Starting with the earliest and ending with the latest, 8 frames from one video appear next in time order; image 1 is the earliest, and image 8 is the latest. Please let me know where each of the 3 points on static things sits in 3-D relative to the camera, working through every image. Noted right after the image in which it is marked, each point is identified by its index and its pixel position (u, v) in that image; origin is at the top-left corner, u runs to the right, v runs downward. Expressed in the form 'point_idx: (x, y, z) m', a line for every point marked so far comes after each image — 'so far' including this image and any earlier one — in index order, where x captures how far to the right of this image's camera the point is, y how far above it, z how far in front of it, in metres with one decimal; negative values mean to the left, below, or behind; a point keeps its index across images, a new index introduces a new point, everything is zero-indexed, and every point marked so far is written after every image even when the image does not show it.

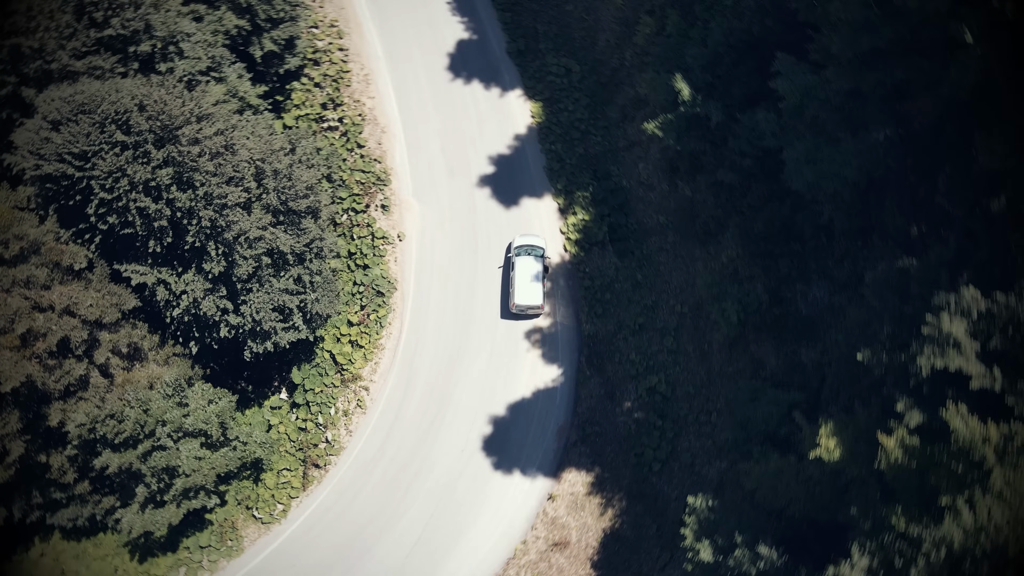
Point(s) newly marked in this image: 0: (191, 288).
0: (-8.4, 0.0, +19.8) m
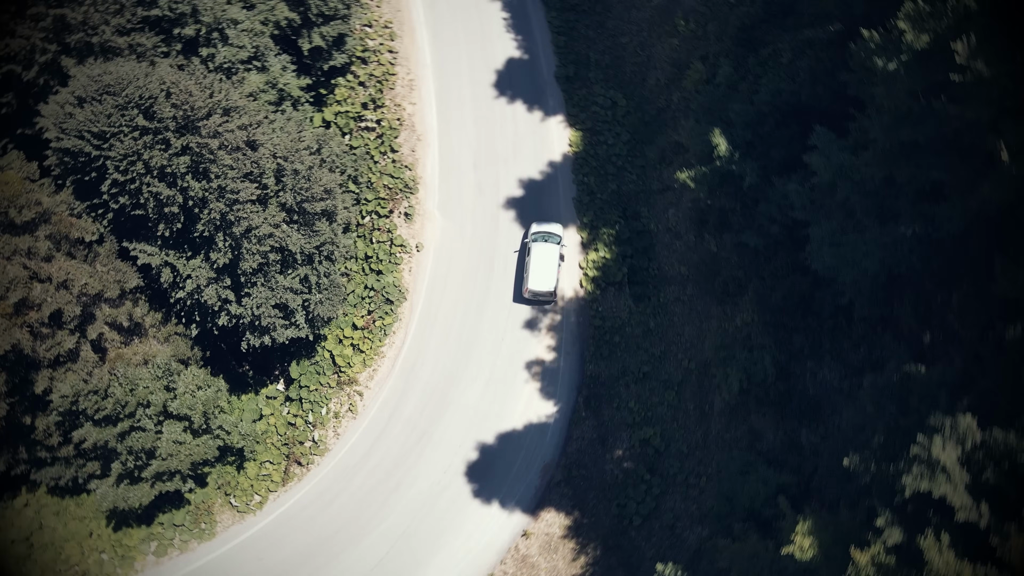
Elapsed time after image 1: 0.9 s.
0: (-8.3, +0.4, +19.9) m
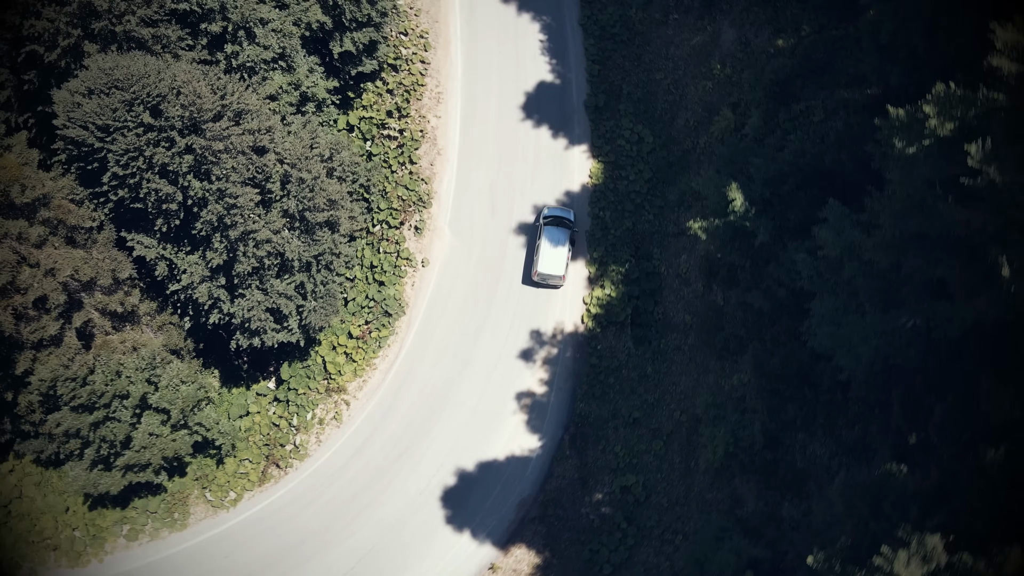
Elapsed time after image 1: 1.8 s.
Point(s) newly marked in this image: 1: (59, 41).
0: (-8.5, +0.5, +19.9) m
1: (-11.4, +6.2, +19.0) m
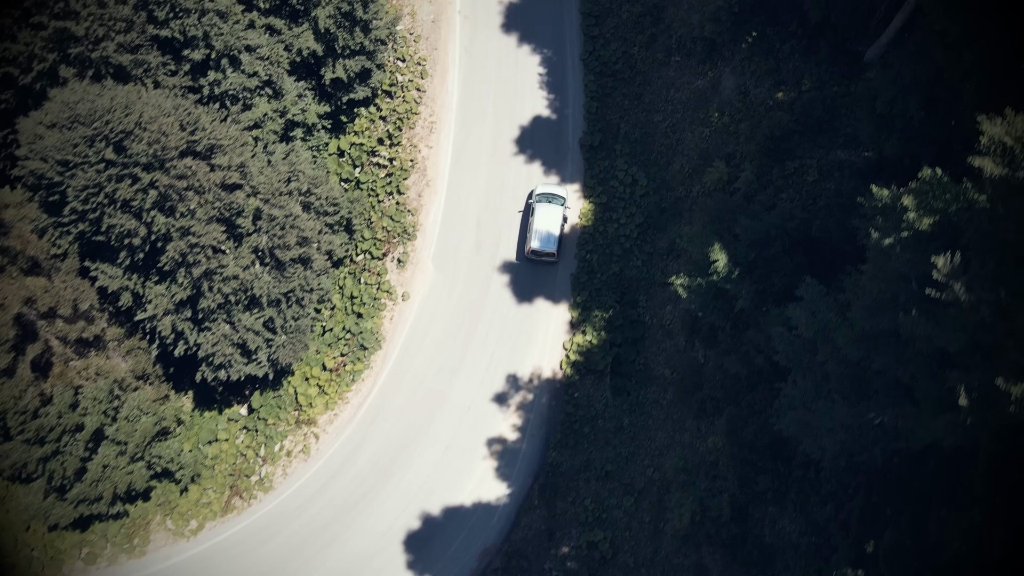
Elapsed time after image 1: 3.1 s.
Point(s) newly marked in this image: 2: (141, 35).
0: (-9.2, -0.4, +19.6) m
1: (-11.8, +5.5, +18.7) m
2: (-9.7, +6.6, +19.6) m
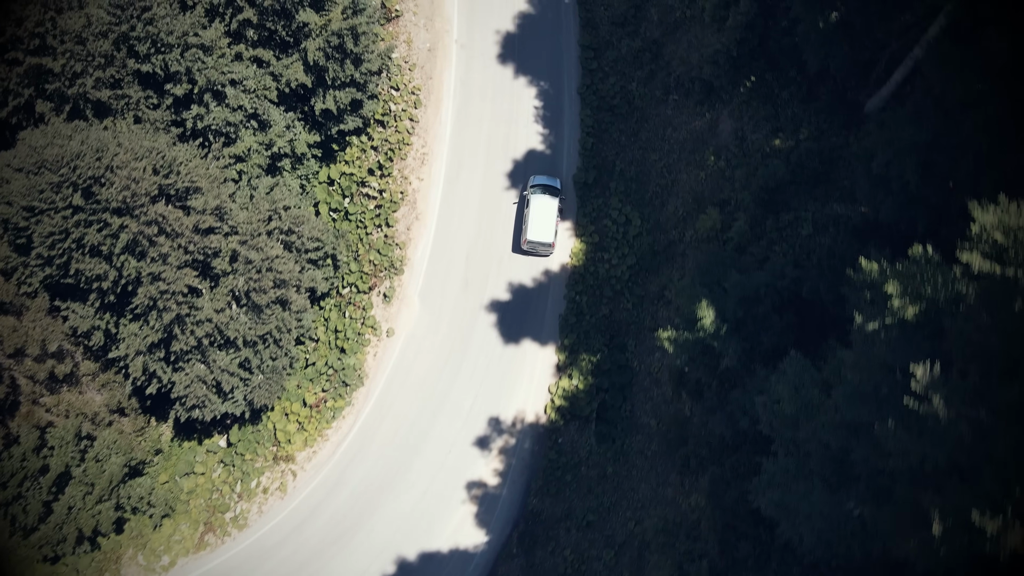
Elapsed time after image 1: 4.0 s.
0: (-9.7, -1.4, +19.2) m
1: (-12.2, +4.6, +18.4) m
2: (-10.0, +5.6, +19.2) m
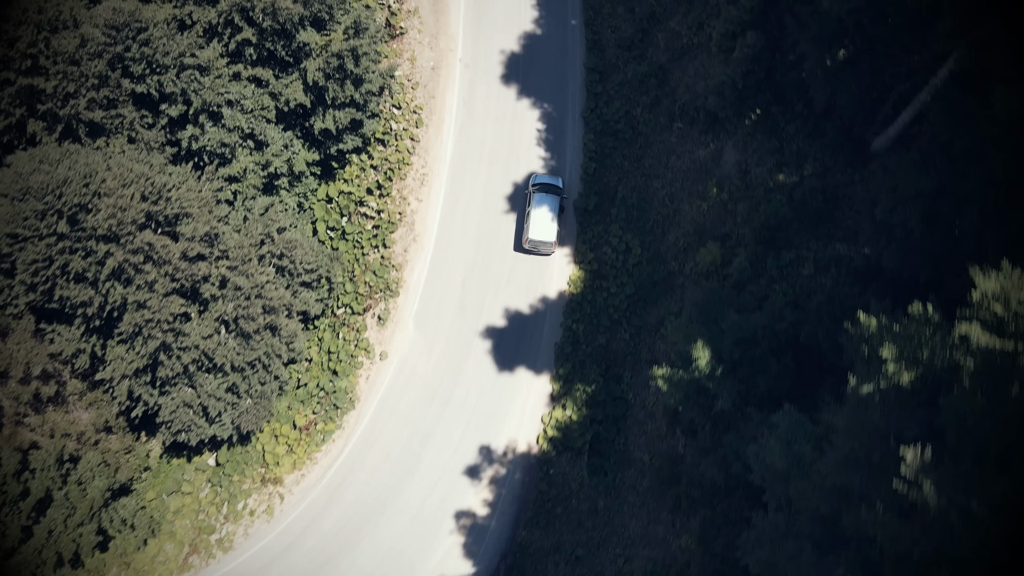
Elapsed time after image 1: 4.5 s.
0: (-10.0, -2.0, +18.9) m
1: (-12.3, +4.1, +18.2) m
2: (-10.0, +5.0, +19.0) m
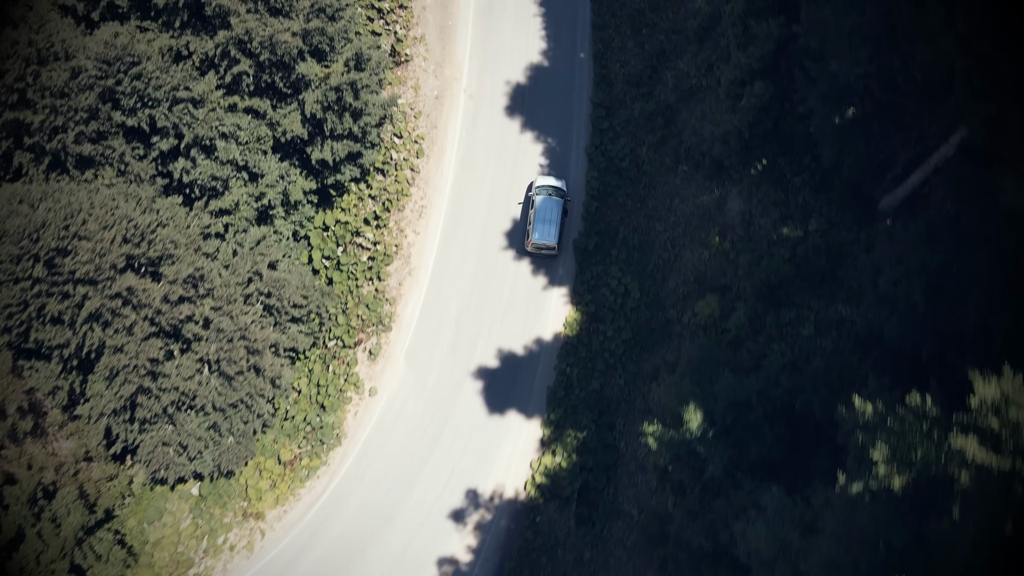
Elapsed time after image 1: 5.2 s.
0: (-10.3, -2.9, +18.6) m
1: (-12.4, +3.3, +17.9) m
2: (-10.0, +4.1, +18.7) m
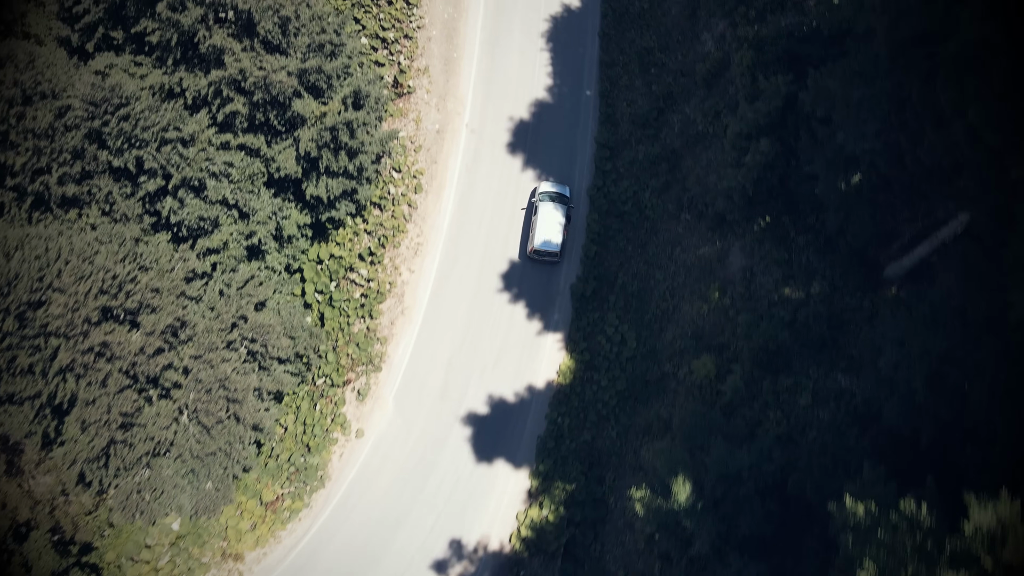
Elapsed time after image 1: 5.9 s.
0: (-10.7, -3.9, +18.2) m
1: (-12.5, +2.3, +17.5) m
2: (-10.2, +3.1, +18.3) m
